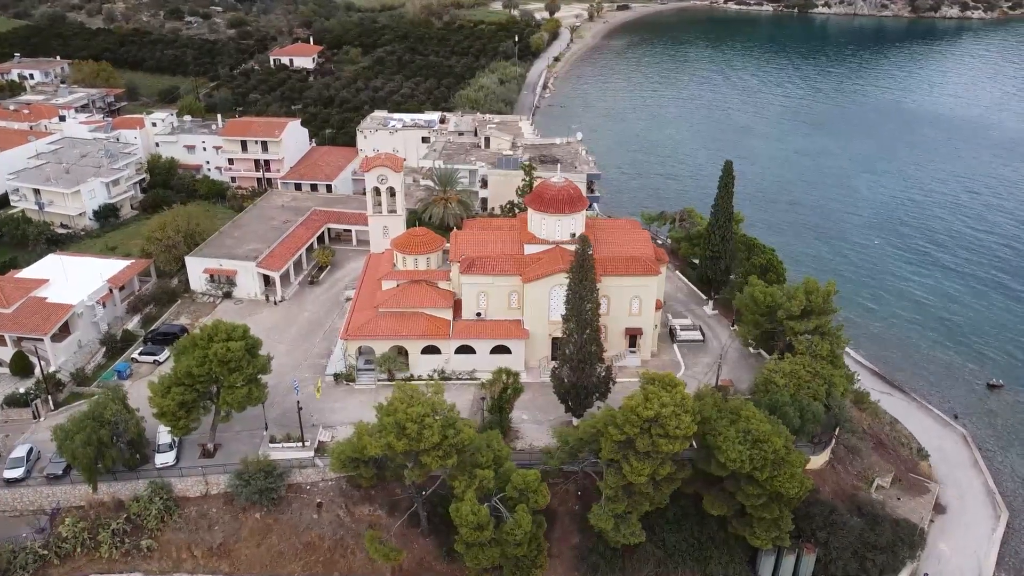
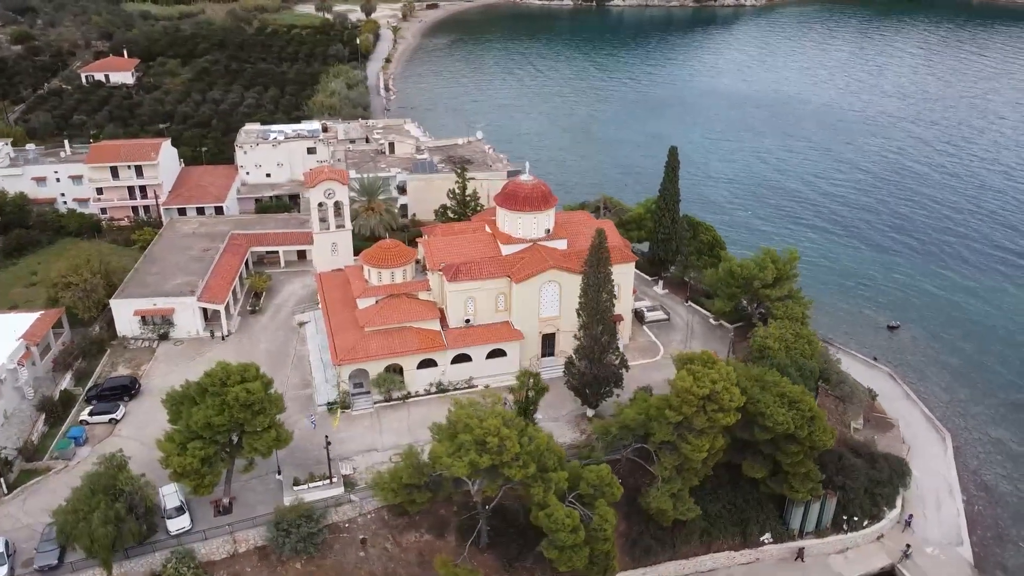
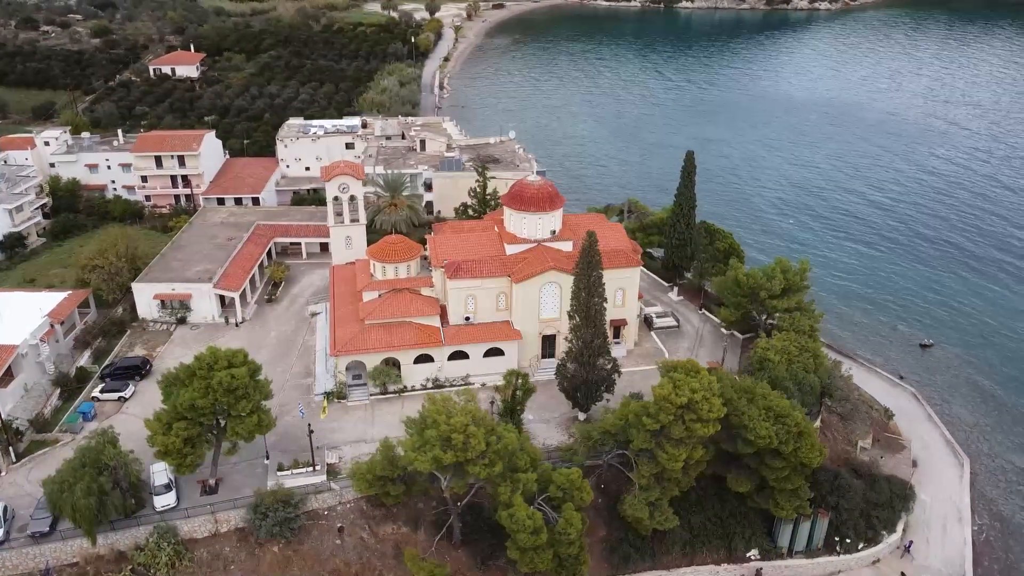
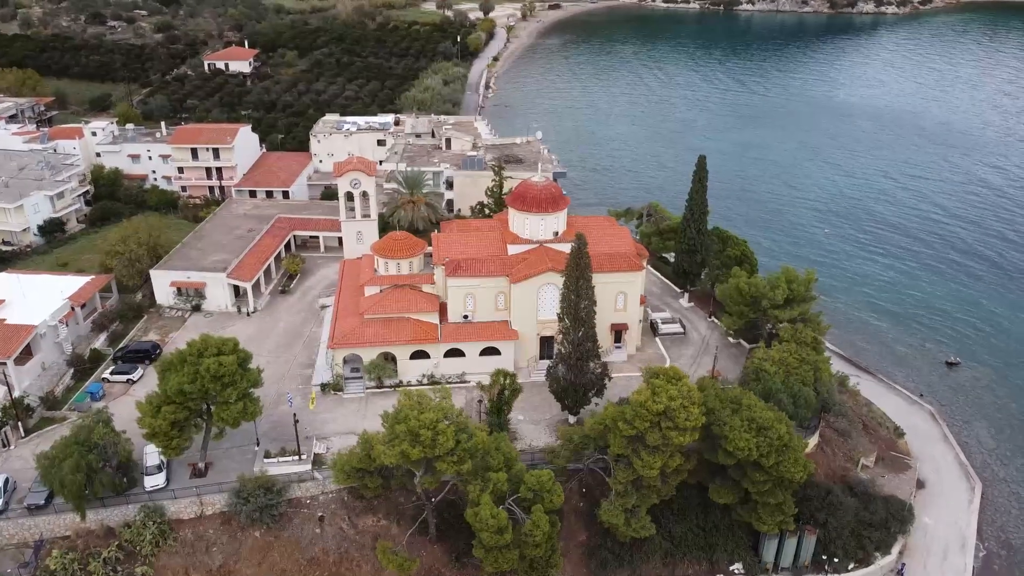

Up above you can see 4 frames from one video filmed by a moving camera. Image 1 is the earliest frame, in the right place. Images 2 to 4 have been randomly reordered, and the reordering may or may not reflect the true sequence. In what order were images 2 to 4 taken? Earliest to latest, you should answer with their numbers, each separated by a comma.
4, 3, 2
